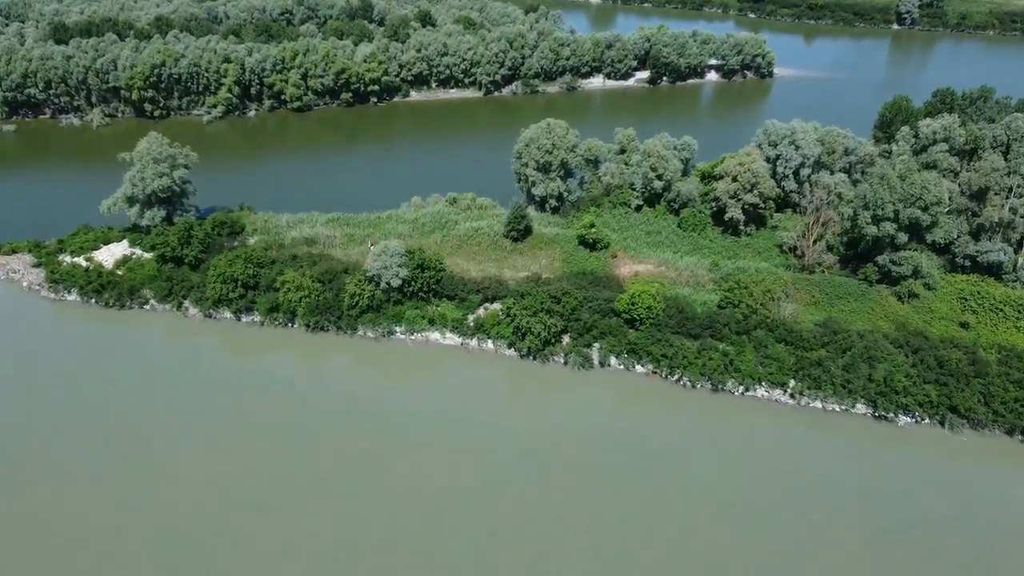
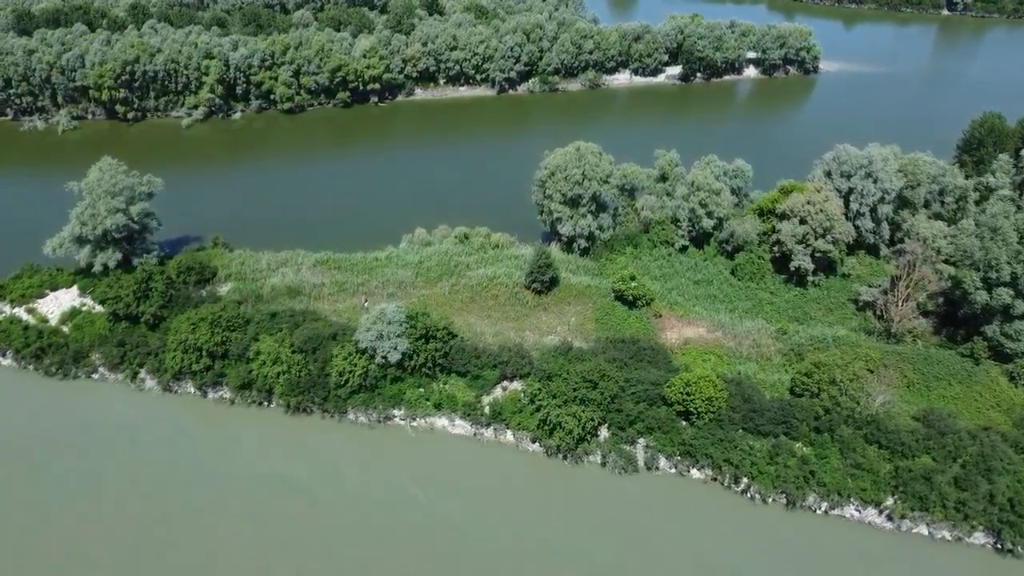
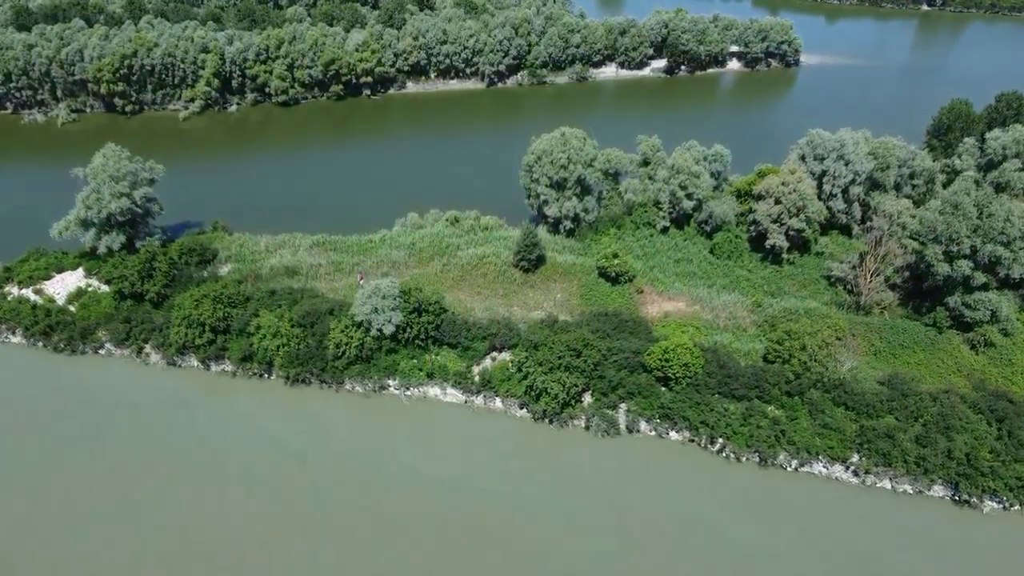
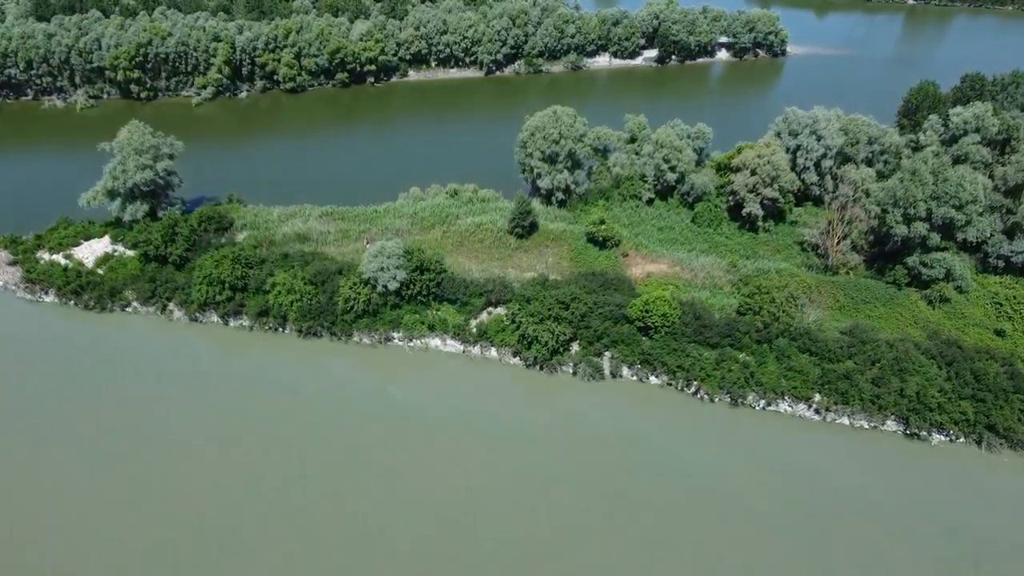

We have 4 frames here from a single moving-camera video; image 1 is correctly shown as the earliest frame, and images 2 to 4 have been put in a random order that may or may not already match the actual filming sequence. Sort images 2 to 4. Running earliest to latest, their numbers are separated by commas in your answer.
4, 3, 2
